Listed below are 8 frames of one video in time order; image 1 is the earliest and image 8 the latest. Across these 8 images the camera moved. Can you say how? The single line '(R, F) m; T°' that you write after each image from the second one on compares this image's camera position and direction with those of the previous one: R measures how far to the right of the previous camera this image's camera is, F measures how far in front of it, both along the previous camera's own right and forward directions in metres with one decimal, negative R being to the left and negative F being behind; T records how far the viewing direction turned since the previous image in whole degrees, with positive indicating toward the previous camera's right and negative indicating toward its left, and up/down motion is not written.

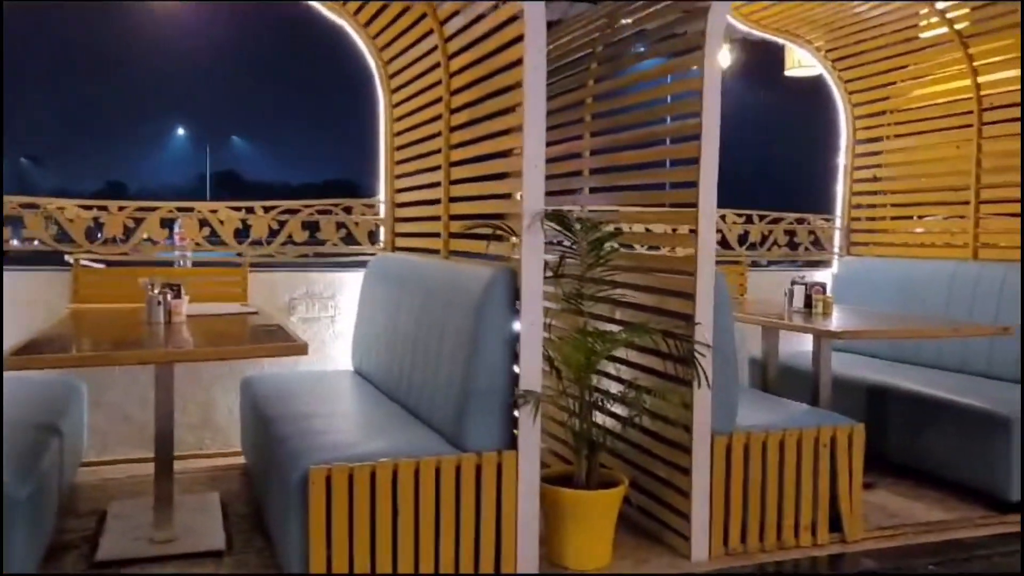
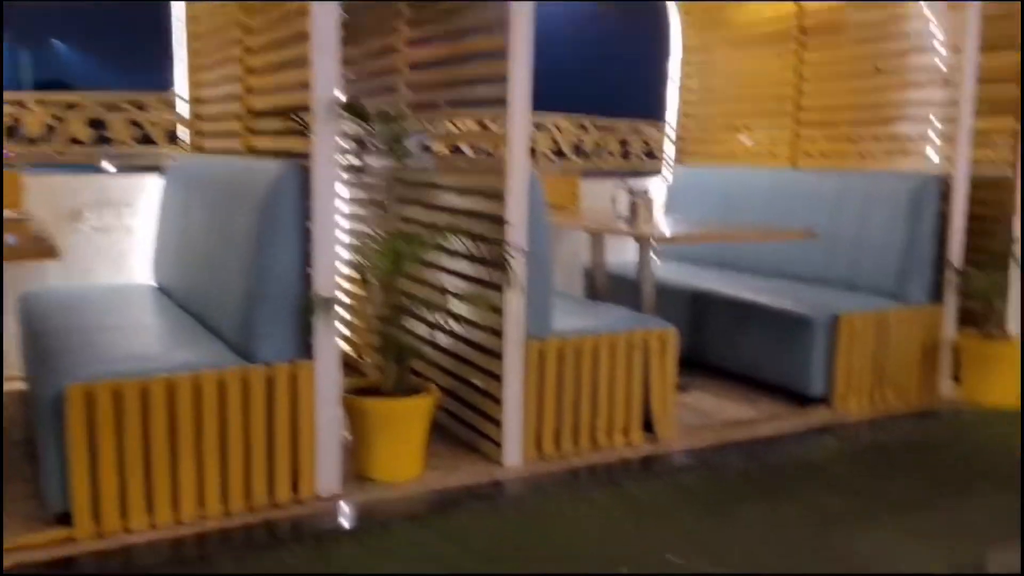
(+0.2, +0.1) m; +9°
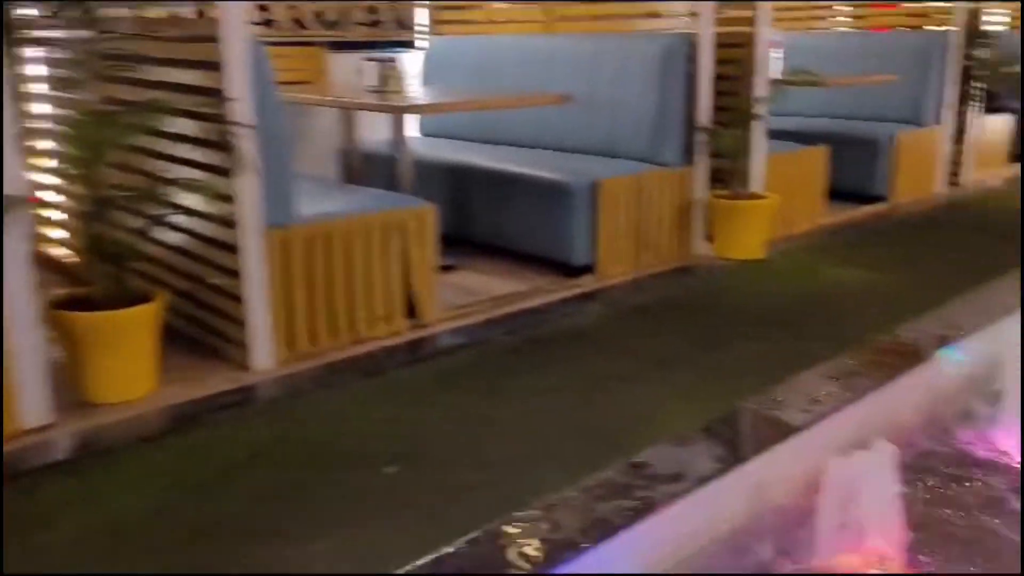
(+0.1, +0.2) m; +14°
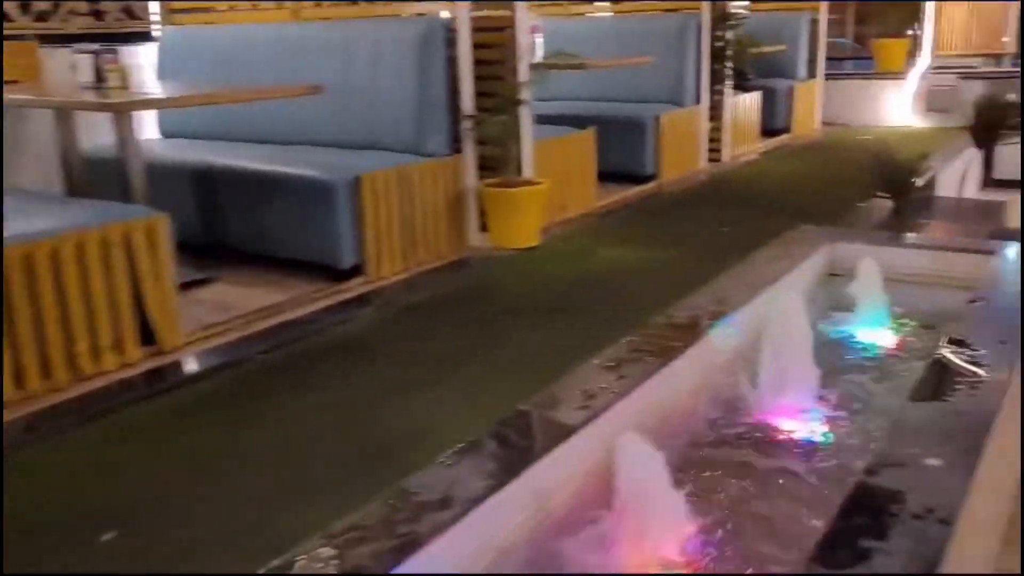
(+0.1, +0.2) m; +13°
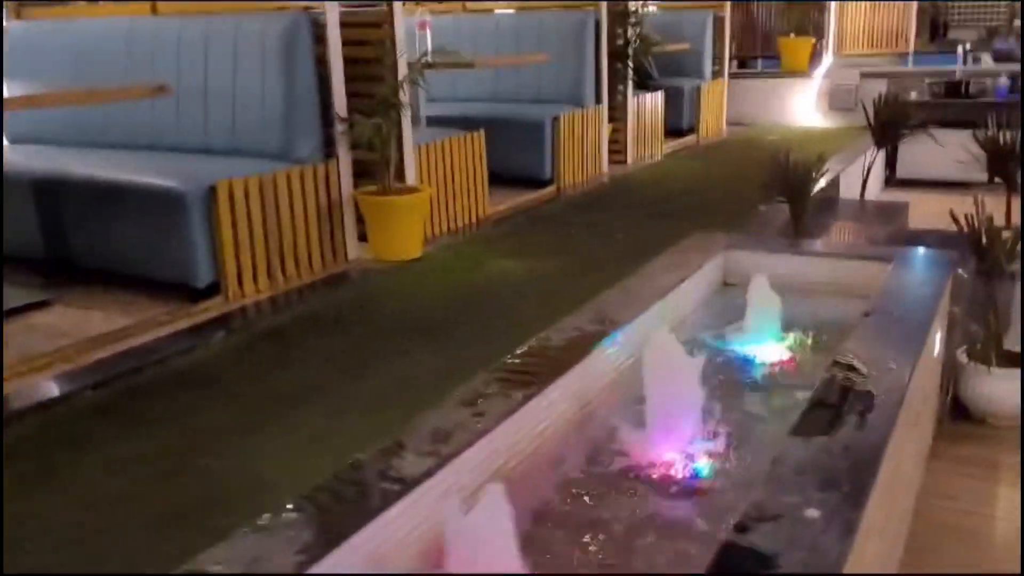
(+0.2, +0.2) m; +5°
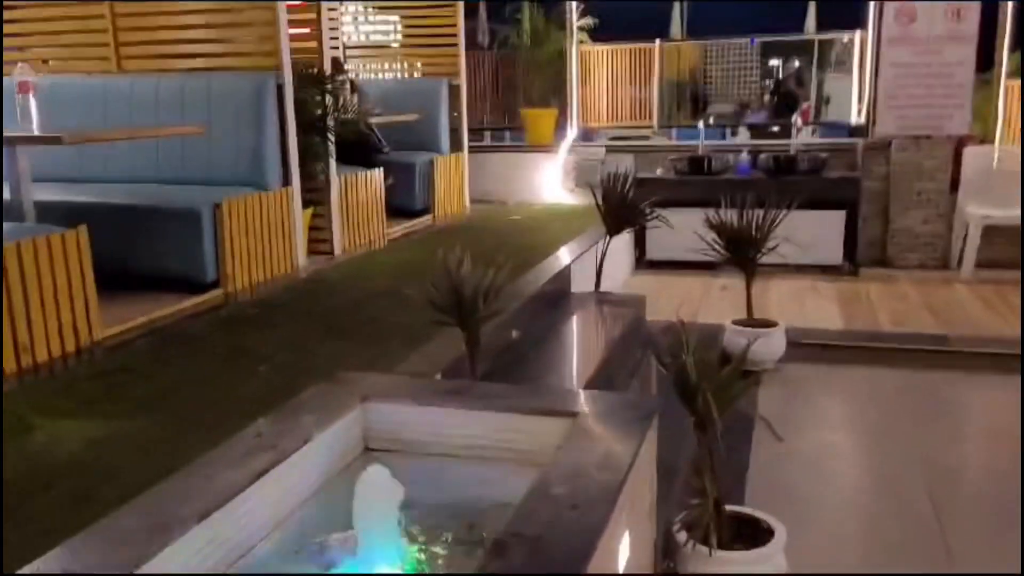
(+0.7, +0.9) m; +12°
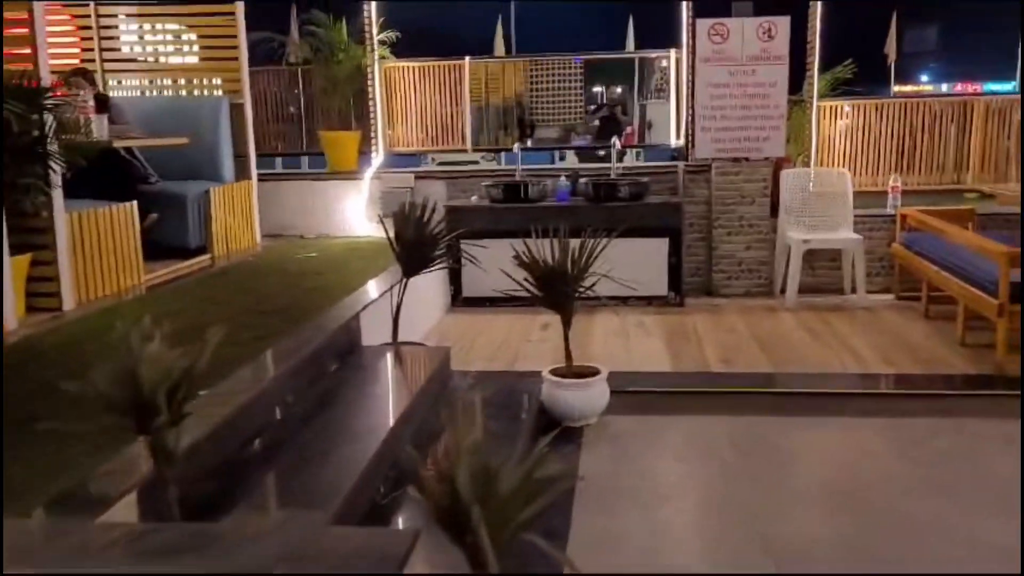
(+0.3, +0.7) m; +10°
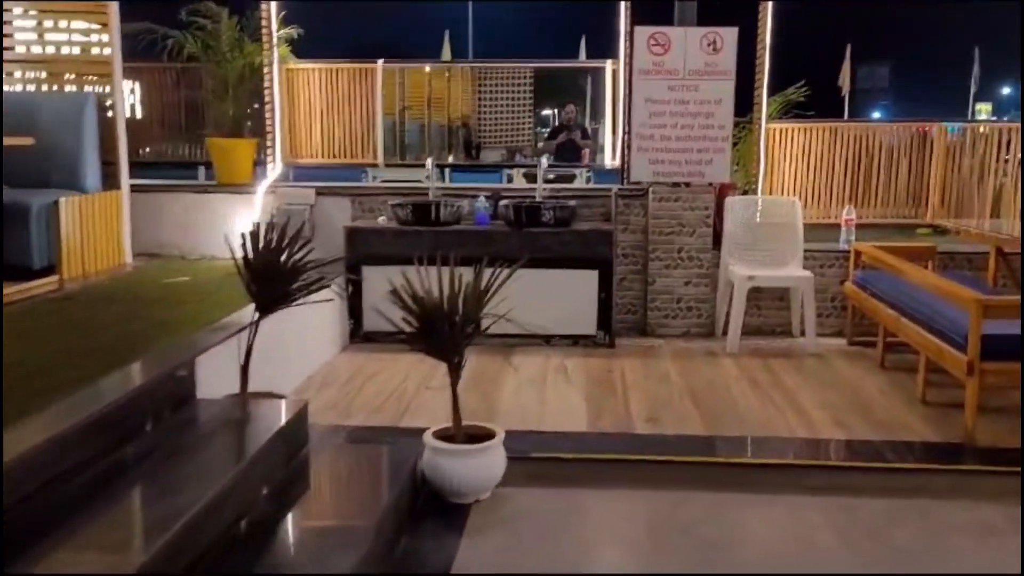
(+0.3, +0.7) m; +3°
